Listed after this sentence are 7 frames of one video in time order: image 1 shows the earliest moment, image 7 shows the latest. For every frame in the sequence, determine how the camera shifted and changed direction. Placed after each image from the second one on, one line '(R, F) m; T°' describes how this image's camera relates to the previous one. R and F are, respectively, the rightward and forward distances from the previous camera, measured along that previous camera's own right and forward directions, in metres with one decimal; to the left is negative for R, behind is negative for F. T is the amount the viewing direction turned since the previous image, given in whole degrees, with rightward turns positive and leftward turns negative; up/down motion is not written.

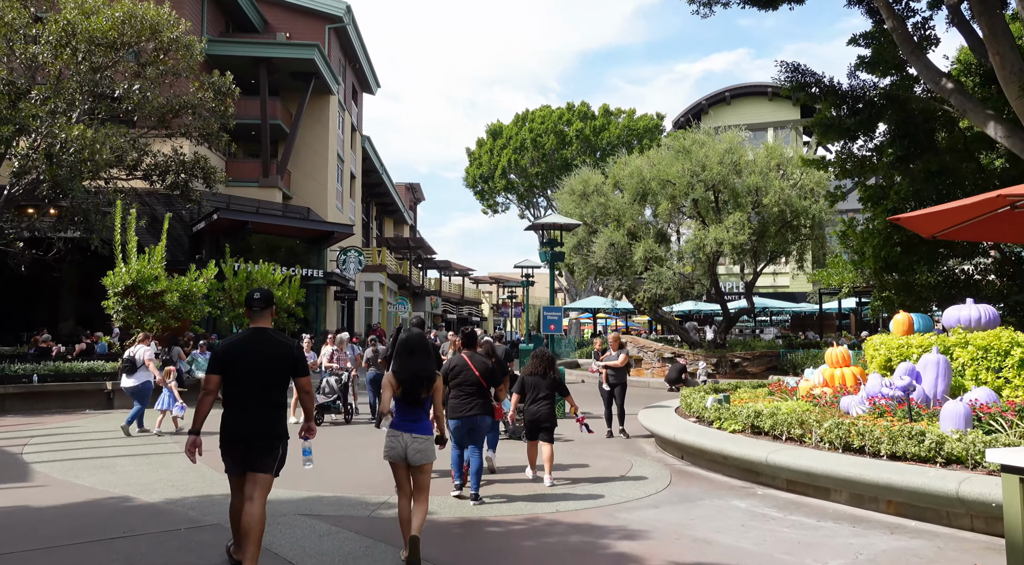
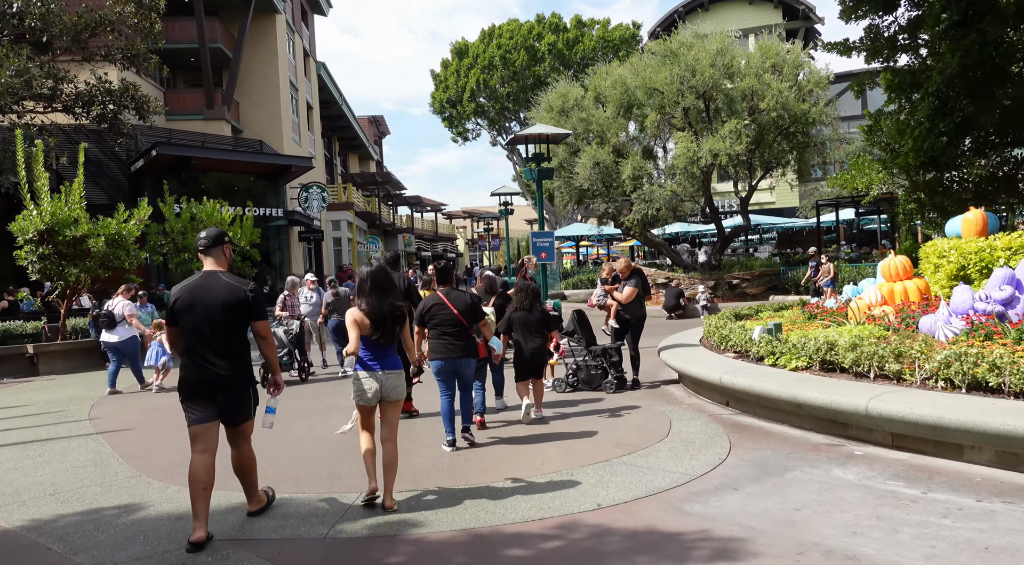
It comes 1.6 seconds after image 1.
(-0.1, +2.3) m; +1°
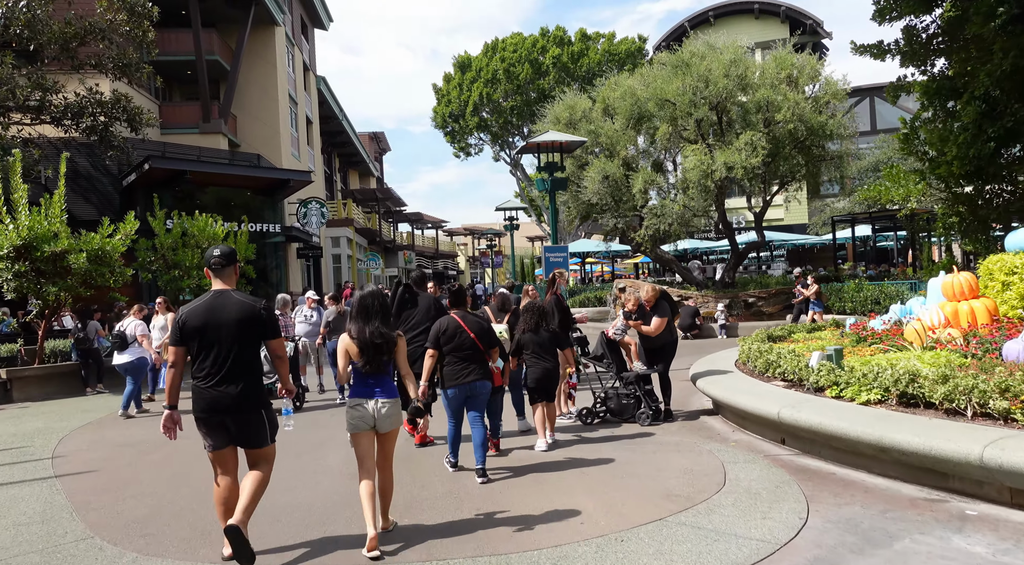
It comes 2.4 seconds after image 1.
(-0.2, +1.1) m; 0°
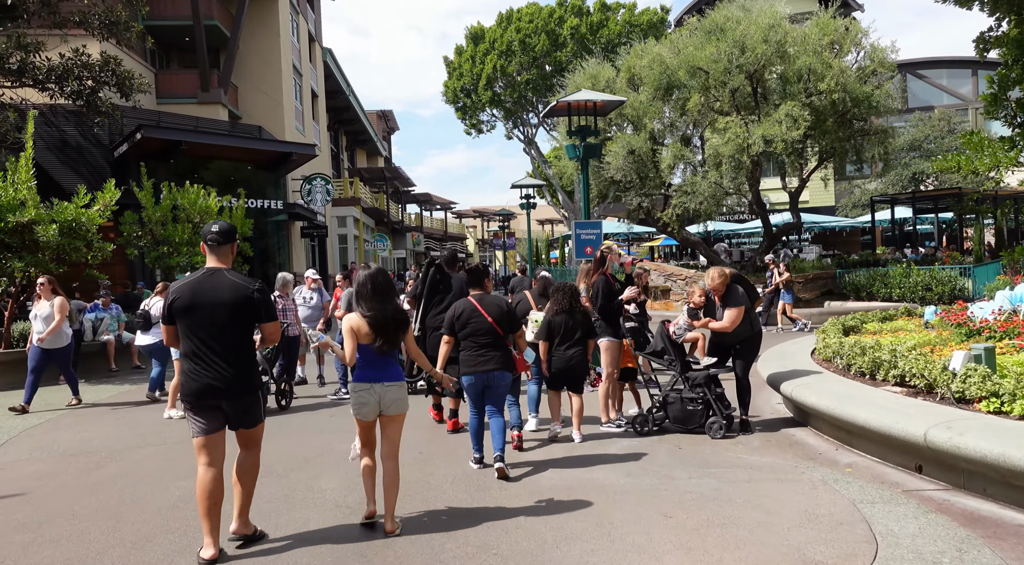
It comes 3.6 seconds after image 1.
(-0.3, +1.7) m; 0°
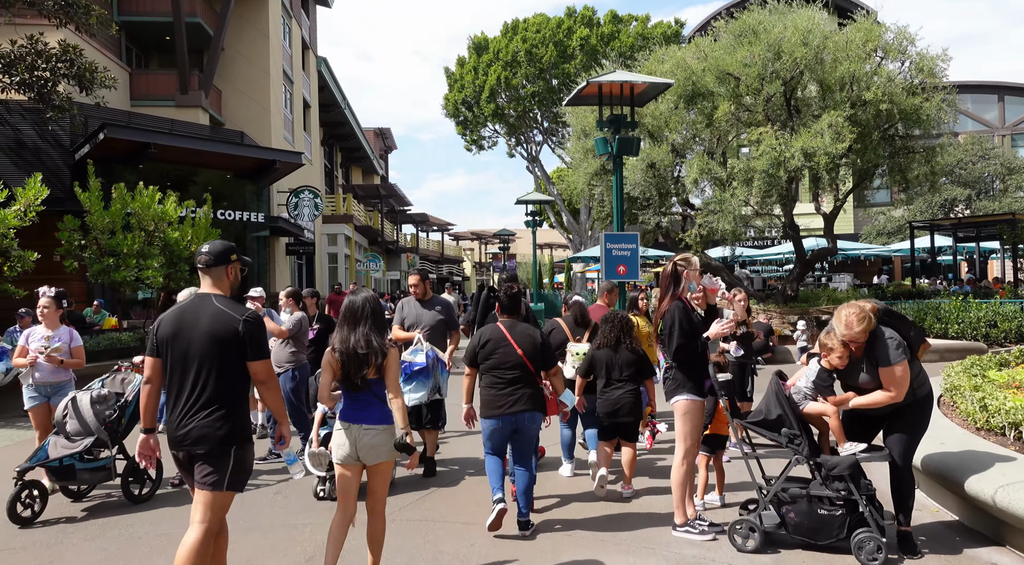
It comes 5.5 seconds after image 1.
(-0.2, +2.6) m; 0°
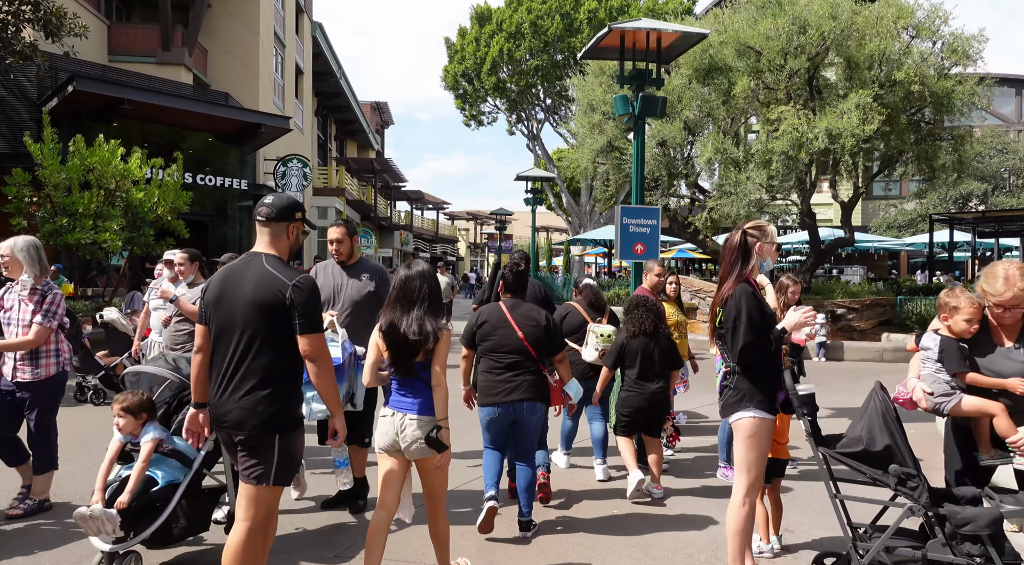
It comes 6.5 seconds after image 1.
(-0.1, +1.4) m; 0°
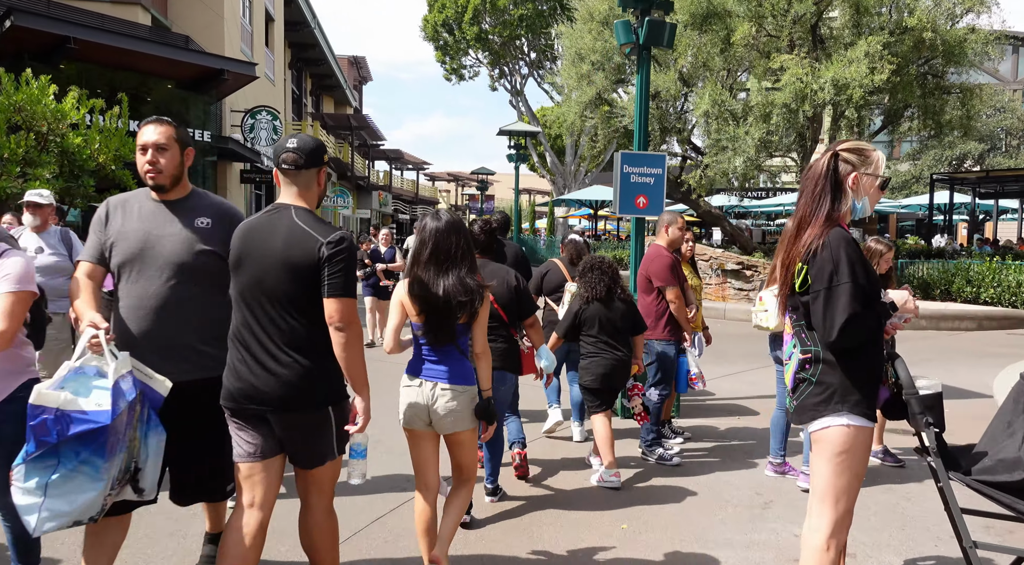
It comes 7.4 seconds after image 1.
(0.0, +1.3) m; +1°
